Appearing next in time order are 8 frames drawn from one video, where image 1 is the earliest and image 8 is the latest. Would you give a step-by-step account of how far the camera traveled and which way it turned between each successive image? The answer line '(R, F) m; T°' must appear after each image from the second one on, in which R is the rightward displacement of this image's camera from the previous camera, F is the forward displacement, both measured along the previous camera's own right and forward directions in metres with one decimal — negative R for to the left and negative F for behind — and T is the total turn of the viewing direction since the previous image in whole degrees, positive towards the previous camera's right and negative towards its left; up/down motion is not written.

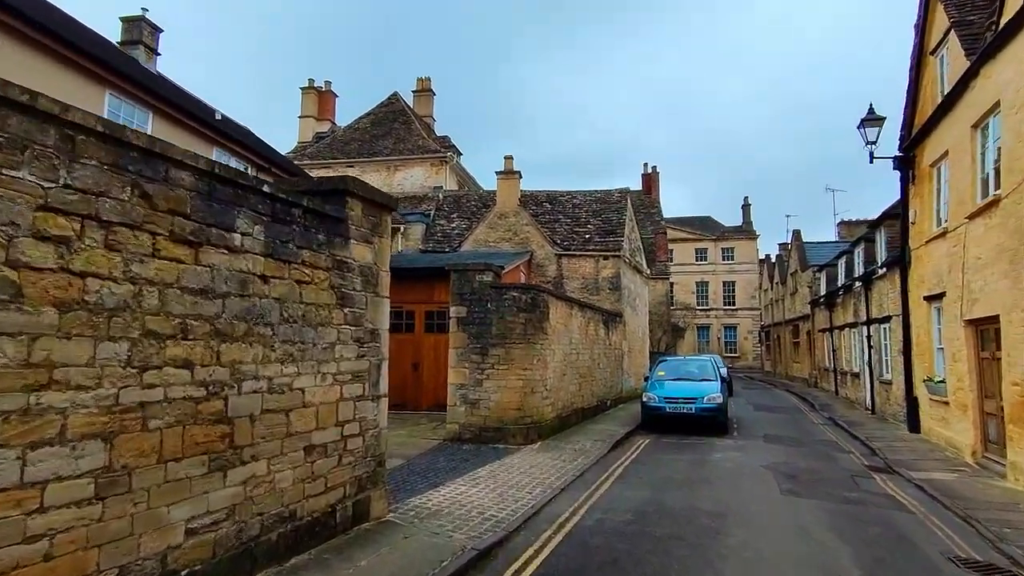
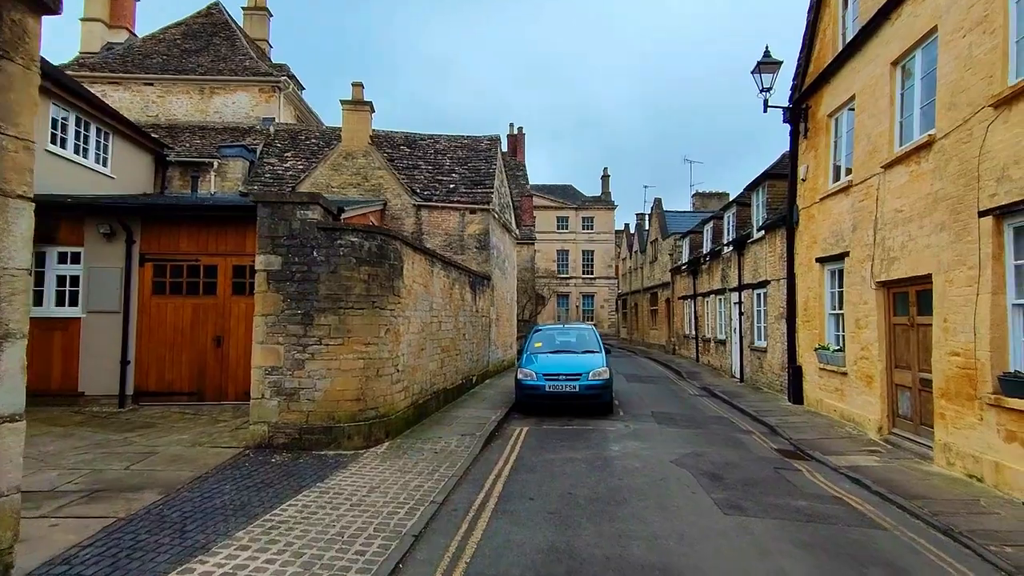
(+0.3, +2.8) m; +14°
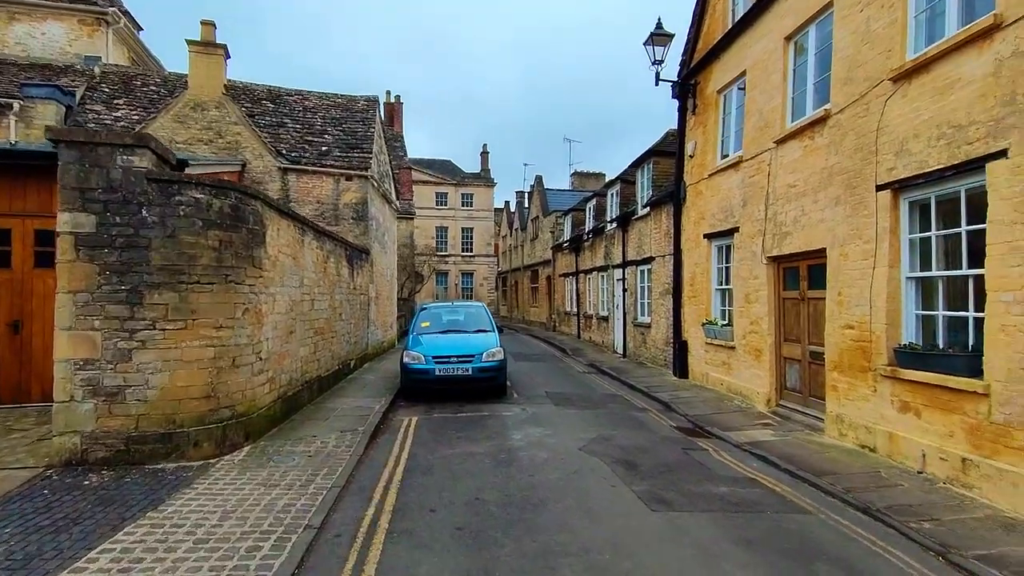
(-0.2, +1.0) m; +12°
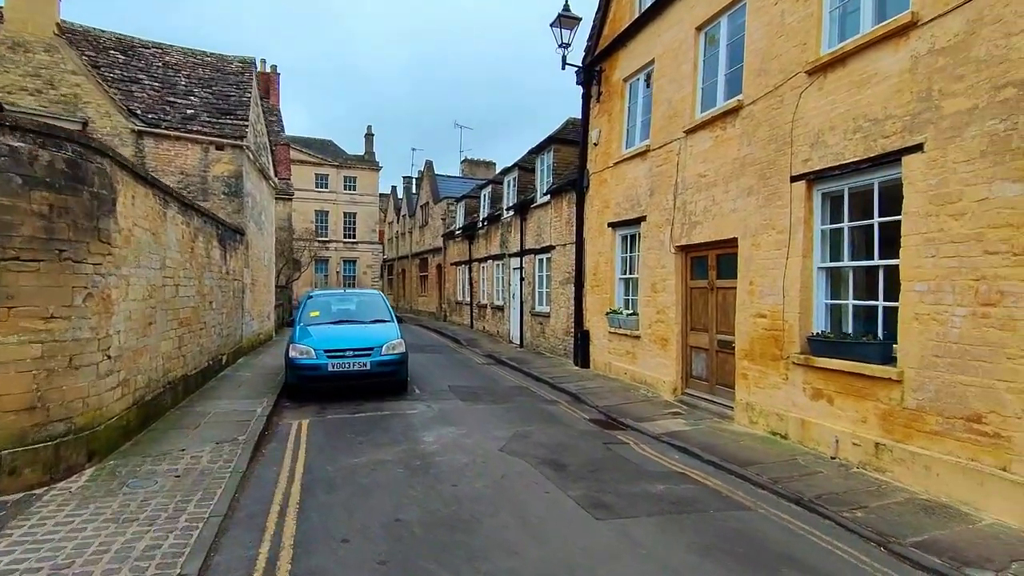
(-0.4, +0.7) m; +12°
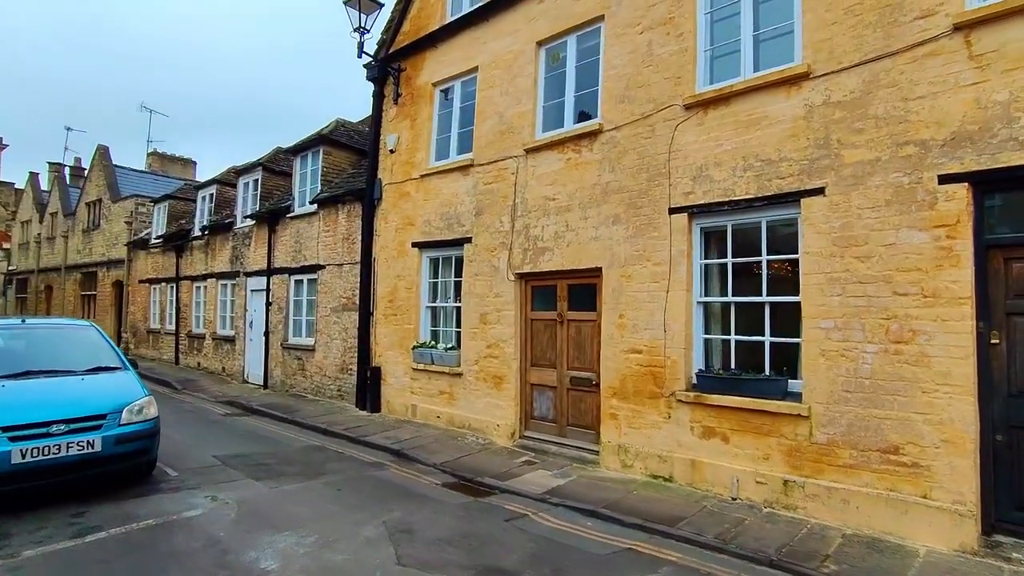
(-1.6, +2.1) m; +30°
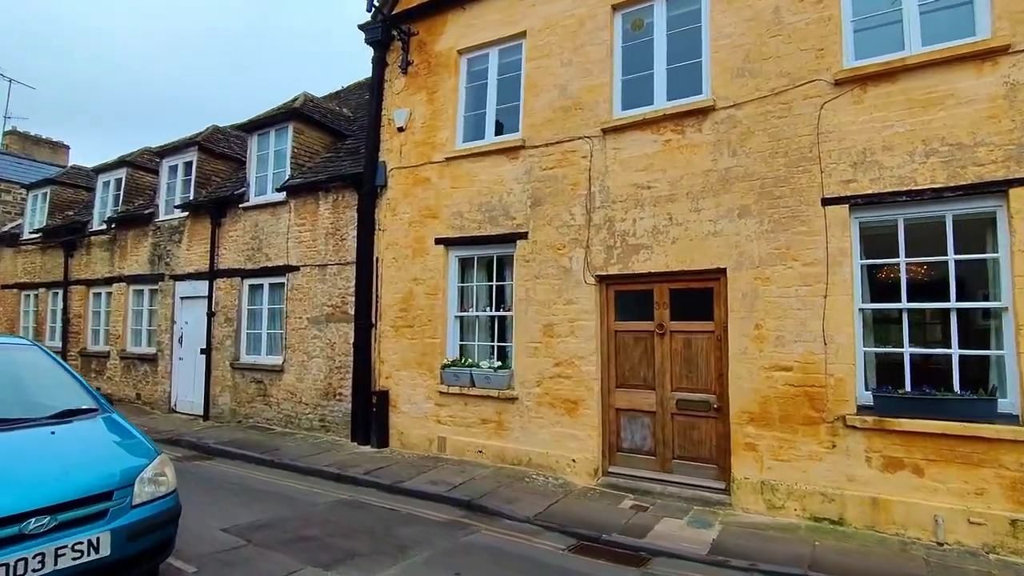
(-2.3, +1.8) m; +11°
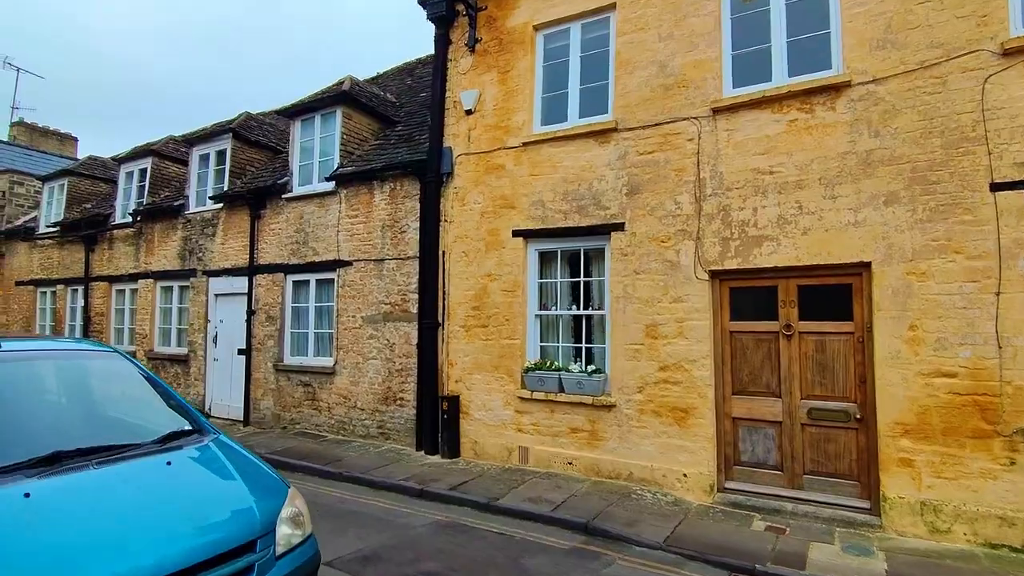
(-1.2, +0.7) m; 0°
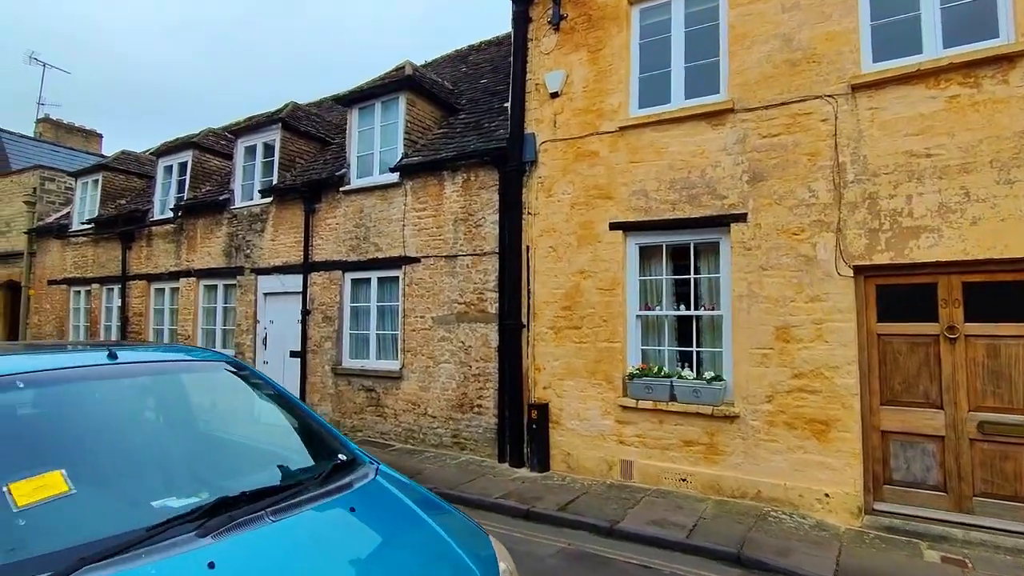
(-1.1, +0.6) m; -1°
